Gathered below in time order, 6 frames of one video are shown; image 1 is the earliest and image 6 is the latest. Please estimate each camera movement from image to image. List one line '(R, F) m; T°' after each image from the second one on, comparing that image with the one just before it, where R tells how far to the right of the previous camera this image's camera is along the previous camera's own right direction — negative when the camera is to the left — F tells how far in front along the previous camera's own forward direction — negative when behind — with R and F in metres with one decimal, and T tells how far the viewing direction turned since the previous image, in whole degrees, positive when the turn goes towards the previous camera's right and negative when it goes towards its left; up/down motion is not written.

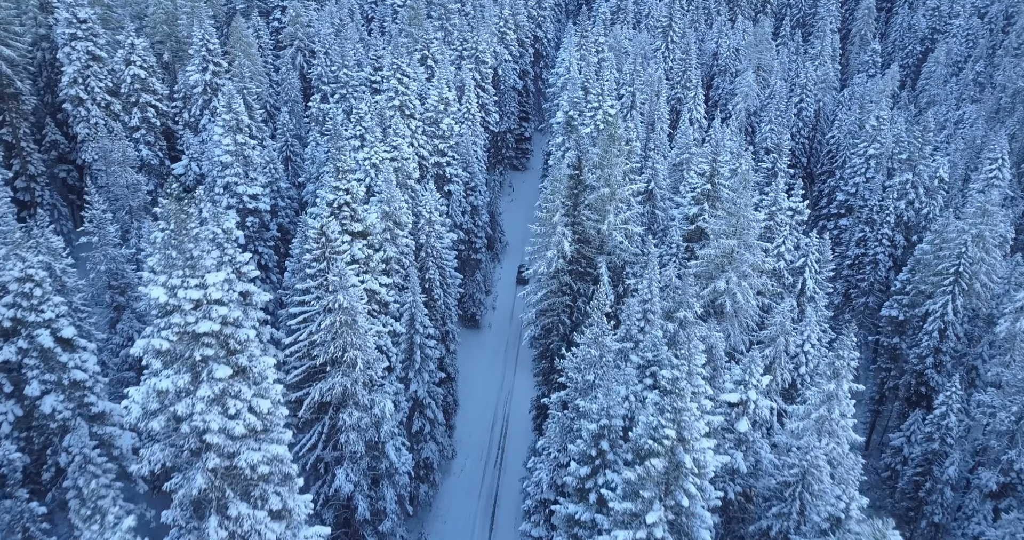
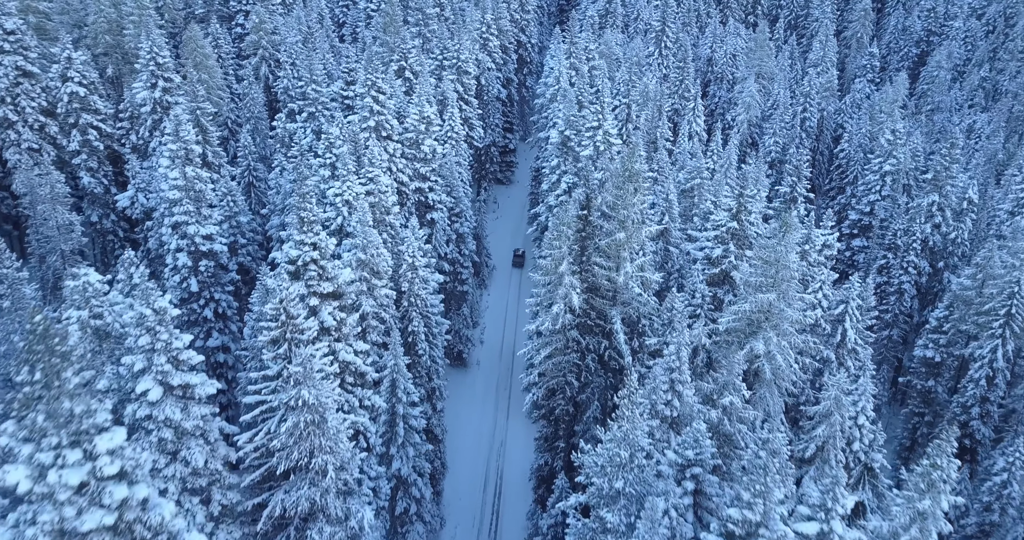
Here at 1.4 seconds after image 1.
(-0.6, +3.9) m; +2°
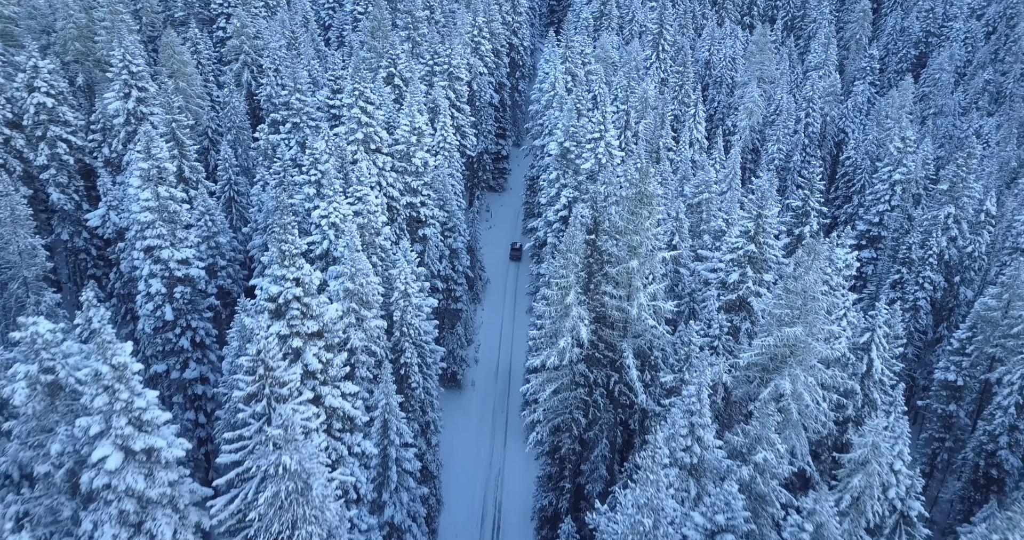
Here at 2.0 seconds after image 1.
(-0.3, +1.8) m; +1°
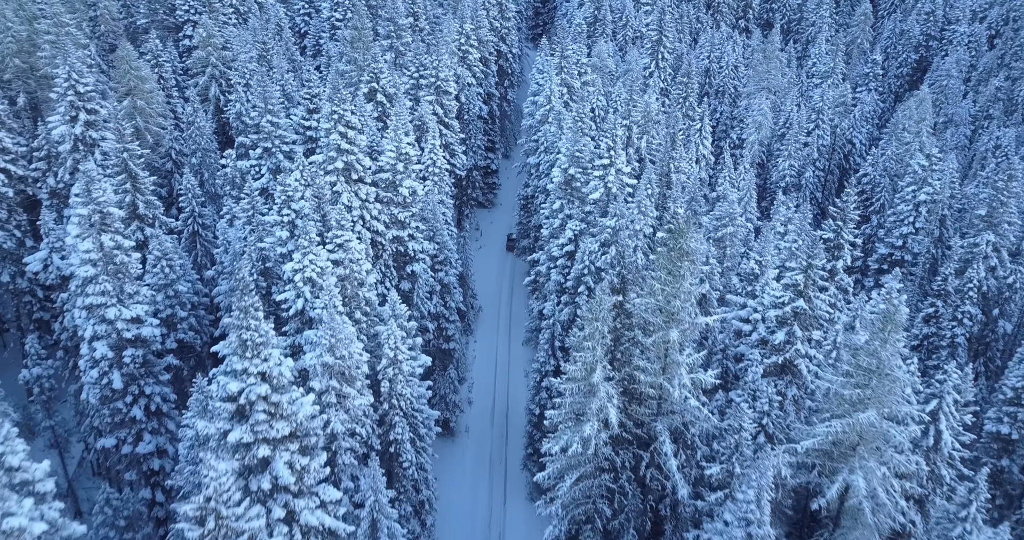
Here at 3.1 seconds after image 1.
(-0.7, +3.4) m; +1°
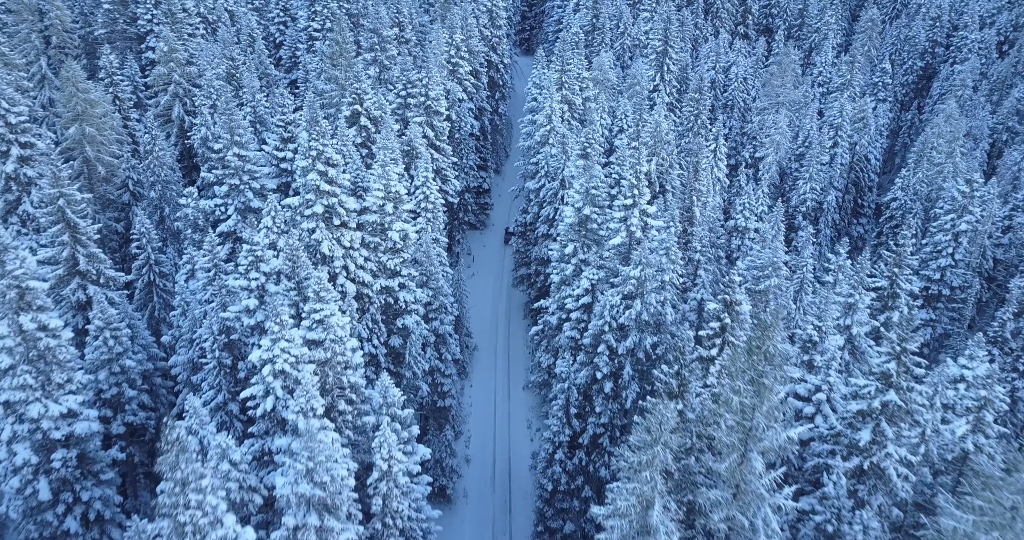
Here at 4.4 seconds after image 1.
(-0.8, +3.9) m; +1°
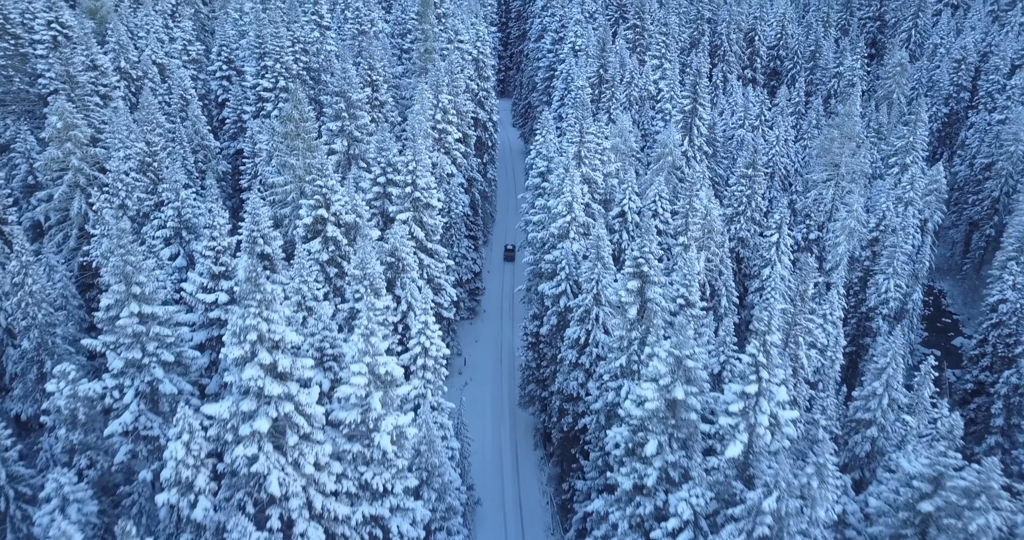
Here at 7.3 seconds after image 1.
(-1.9, +8.8) m; +3°
